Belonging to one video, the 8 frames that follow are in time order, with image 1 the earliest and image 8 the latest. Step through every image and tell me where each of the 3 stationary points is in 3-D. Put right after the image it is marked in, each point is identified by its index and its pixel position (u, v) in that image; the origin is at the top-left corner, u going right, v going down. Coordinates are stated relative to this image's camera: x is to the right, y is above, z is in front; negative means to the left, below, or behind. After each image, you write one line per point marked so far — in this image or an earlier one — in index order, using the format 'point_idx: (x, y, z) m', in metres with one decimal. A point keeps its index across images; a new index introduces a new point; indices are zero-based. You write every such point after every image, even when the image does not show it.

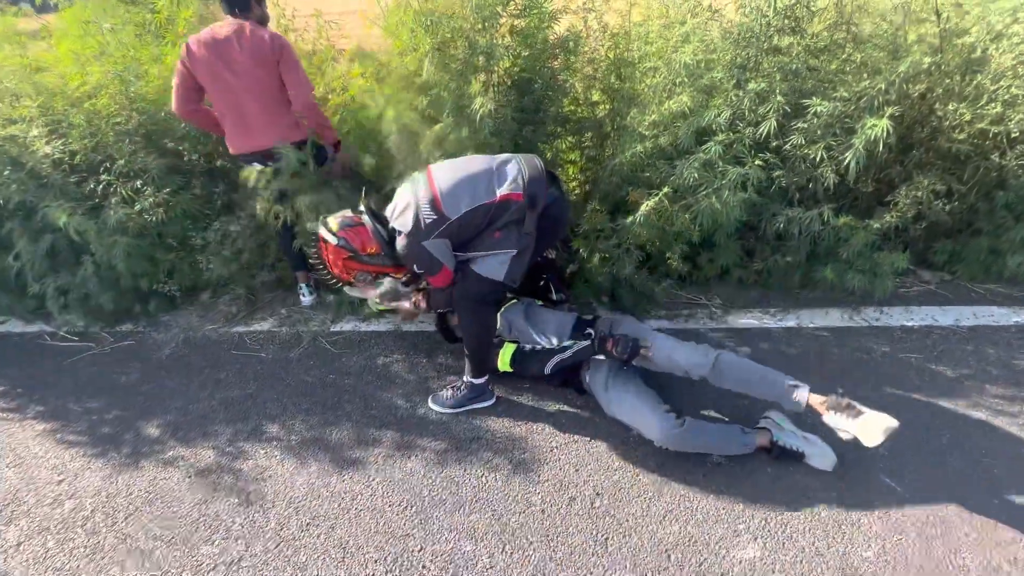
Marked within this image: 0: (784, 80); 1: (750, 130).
0: (+2.0, +1.5, +3.4) m
1: (+1.8, +1.2, +3.4) m
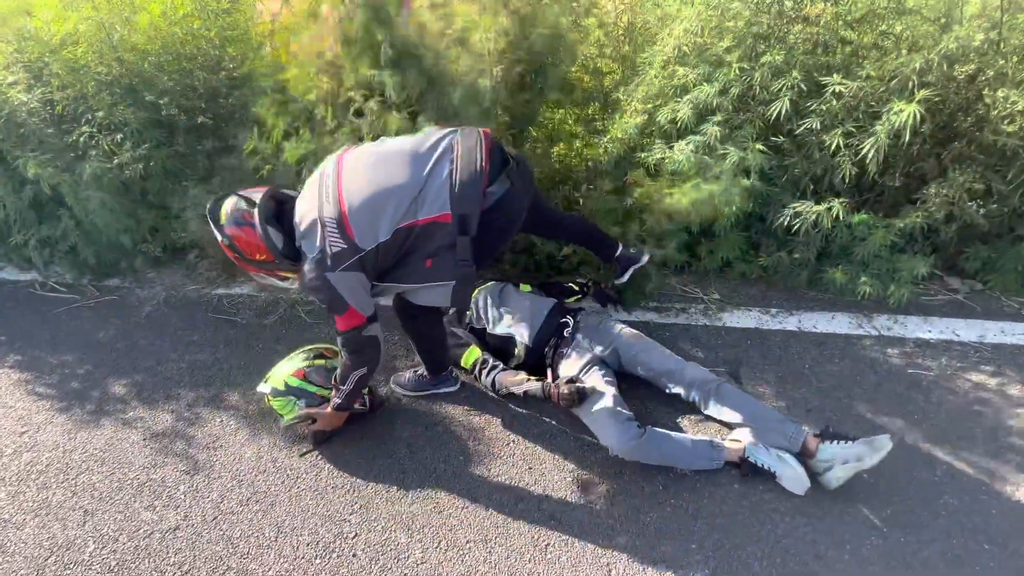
0: (+2.0, +1.5, +3.0) m
1: (+1.7, +1.2, +3.0) m
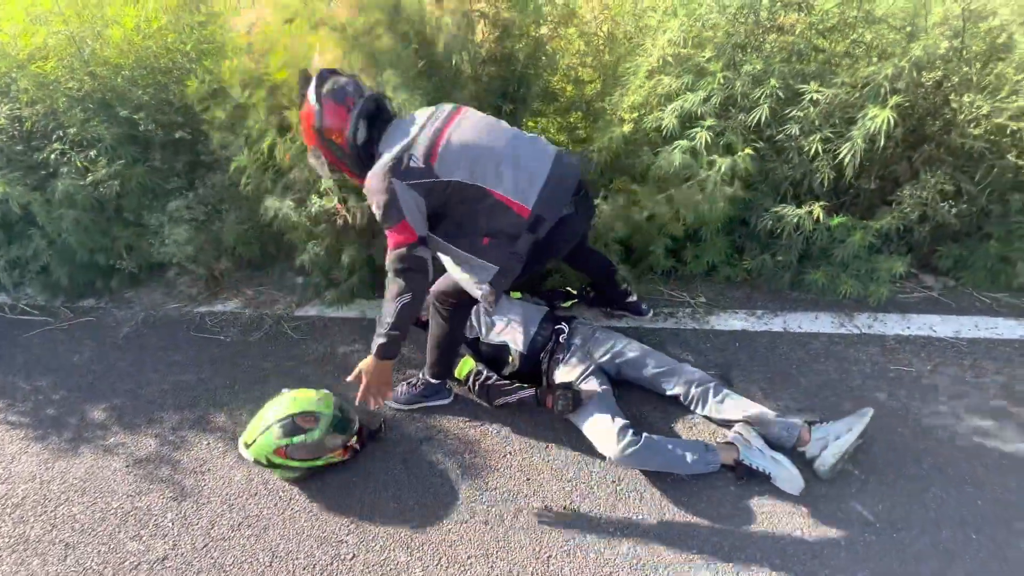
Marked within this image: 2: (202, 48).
0: (+1.9, +1.5, +3.1) m
1: (+1.6, +1.1, +3.1) m
2: (-2.5, +1.9, +3.7) m
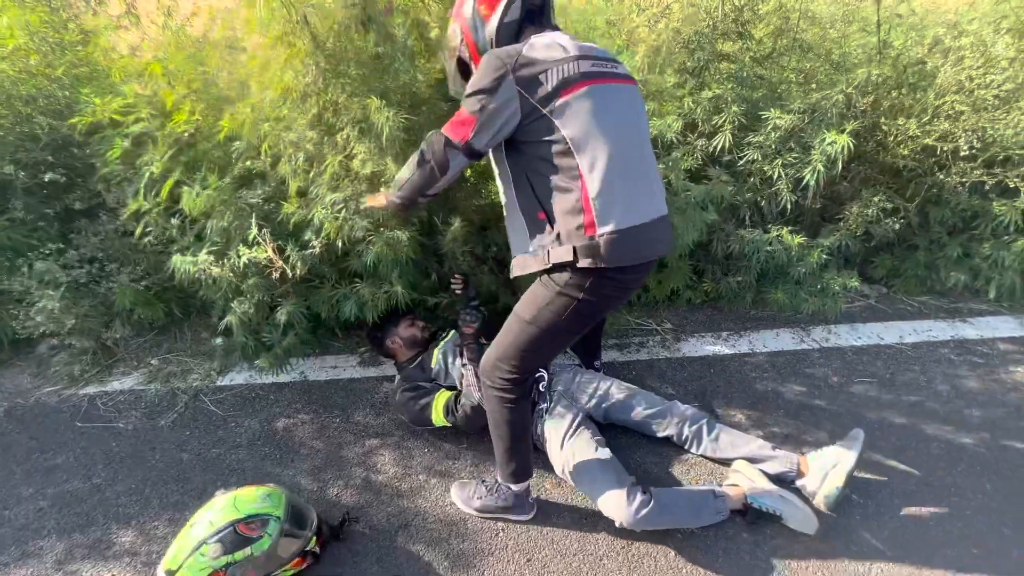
0: (+1.5, +1.4, +3.2) m
1: (+1.3, +1.0, +3.1) m
2: (-2.9, +1.4, +3.0) m
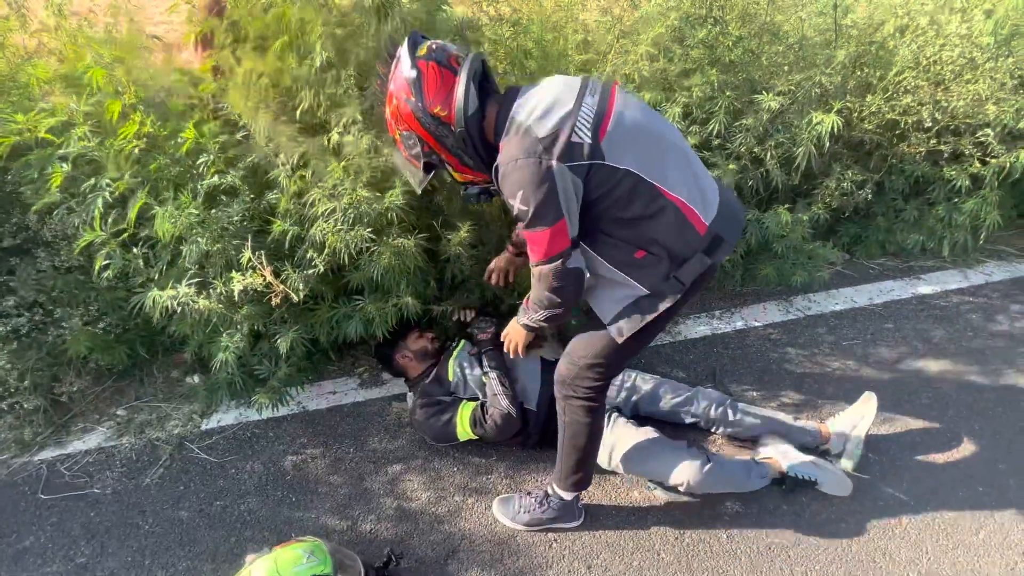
0: (+1.4, +1.5, +3.2) m
1: (+1.2, +1.1, +3.1) m
2: (-2.9, +1.1, +2.6) m
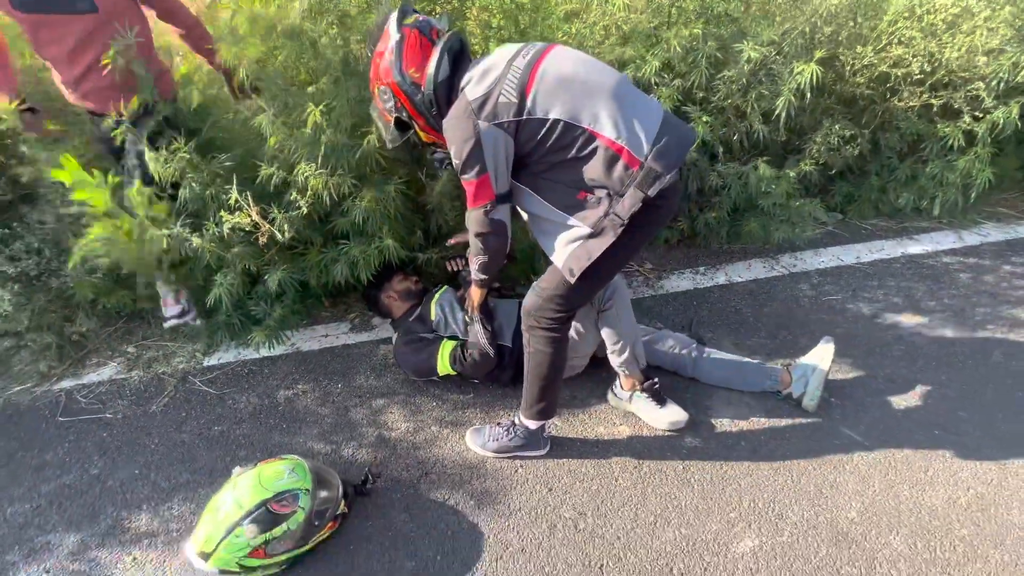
0: (+1.3, +1.8, +3.2) m
1: (+1.1, +1.4, +3.1) m
2: (-3.0, +1.5, +2.7) m
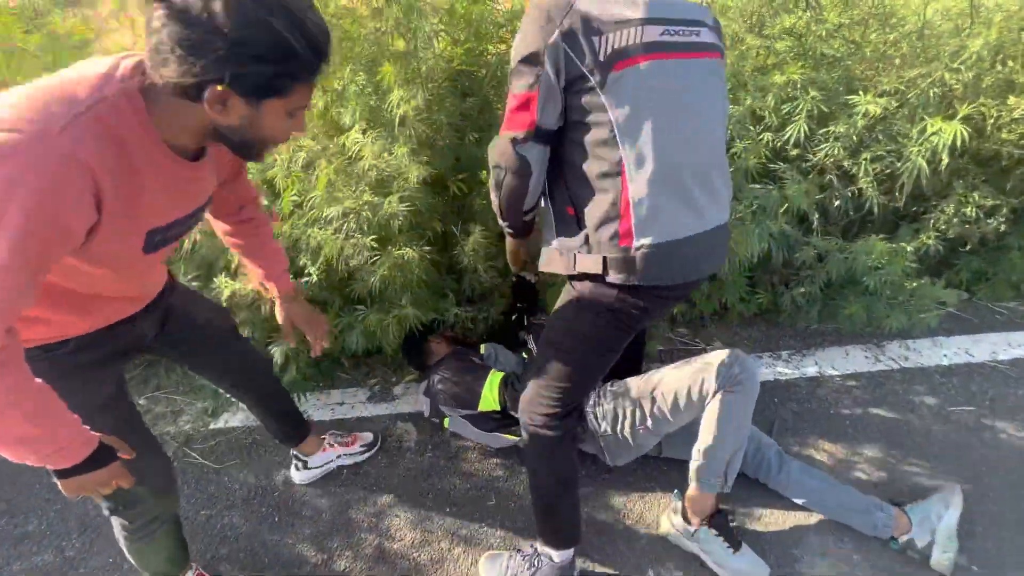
0: (+1.7, +1.3, +2.7) m
1: (+1.4, +0.9, +2.6) m
2: (-2.7, +1.2, +2.7) m
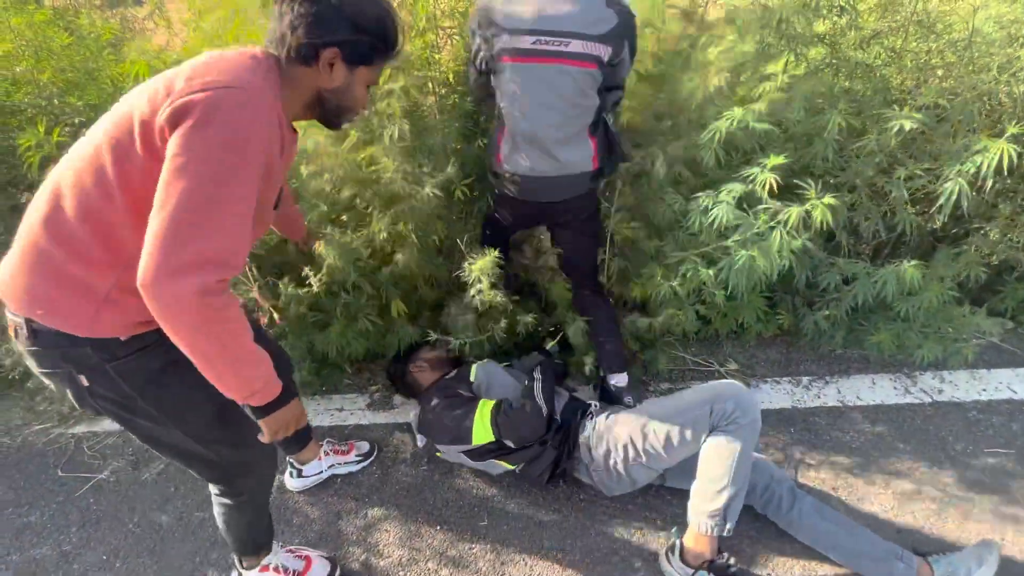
0: (+1.7, +1.1, +2.5) m
1: (+1.5, +0.7, +2.4) m
2: (-2.7, +1.2, +2.7) m
